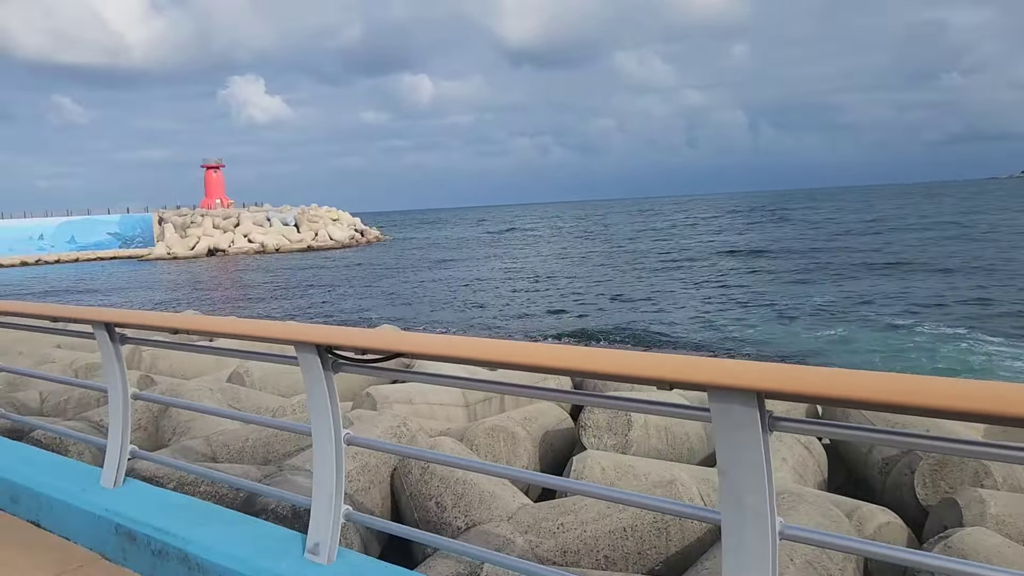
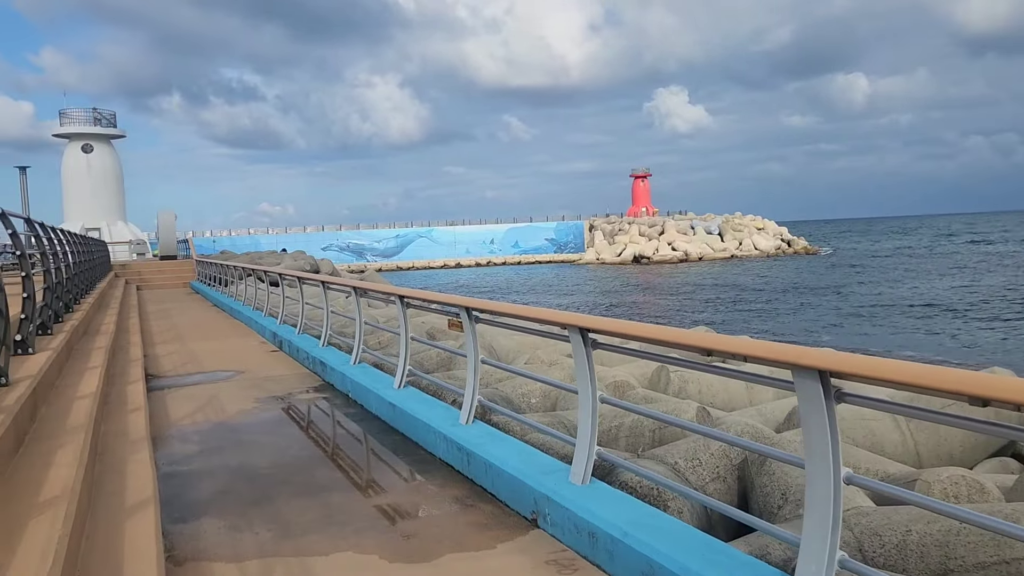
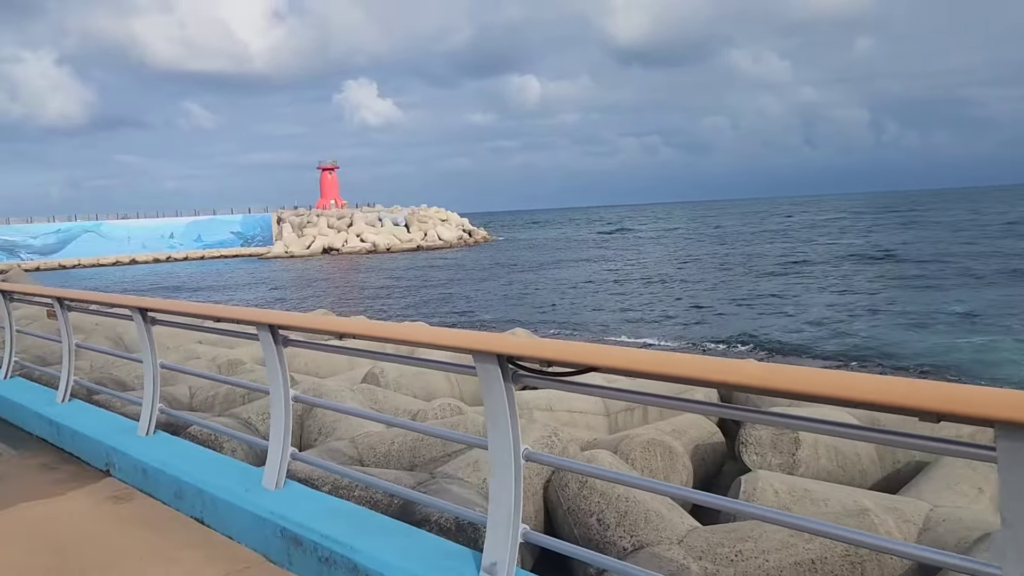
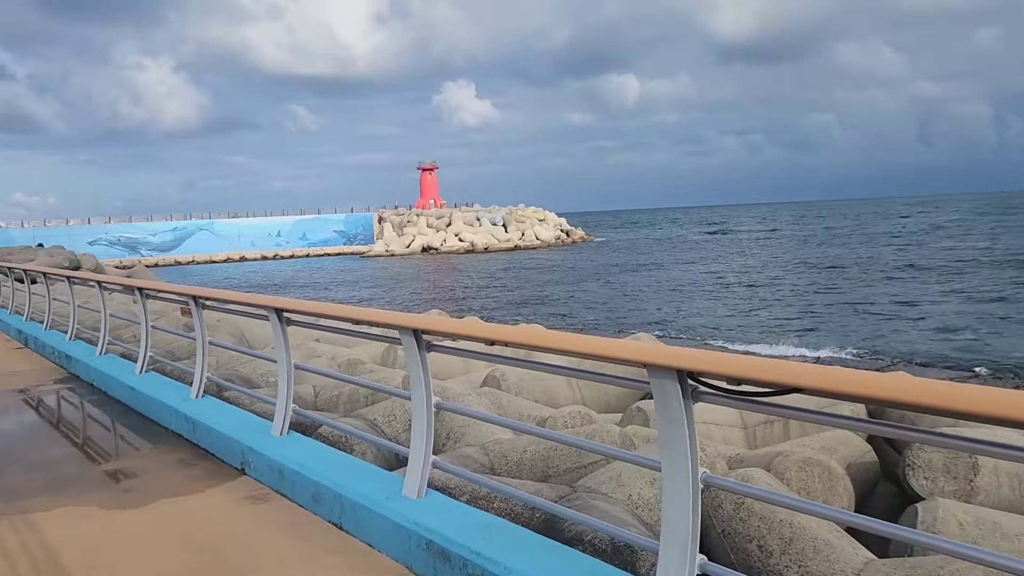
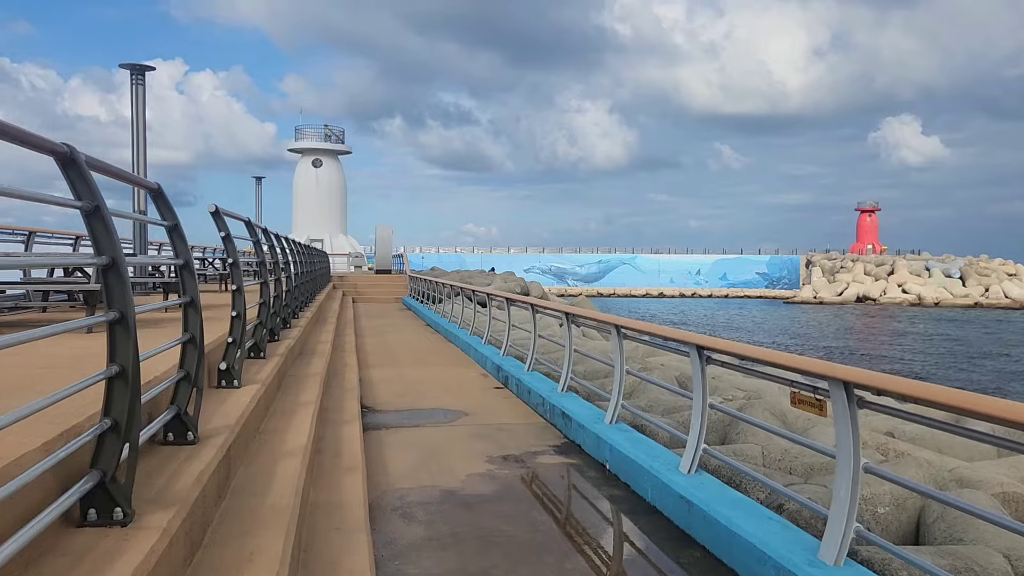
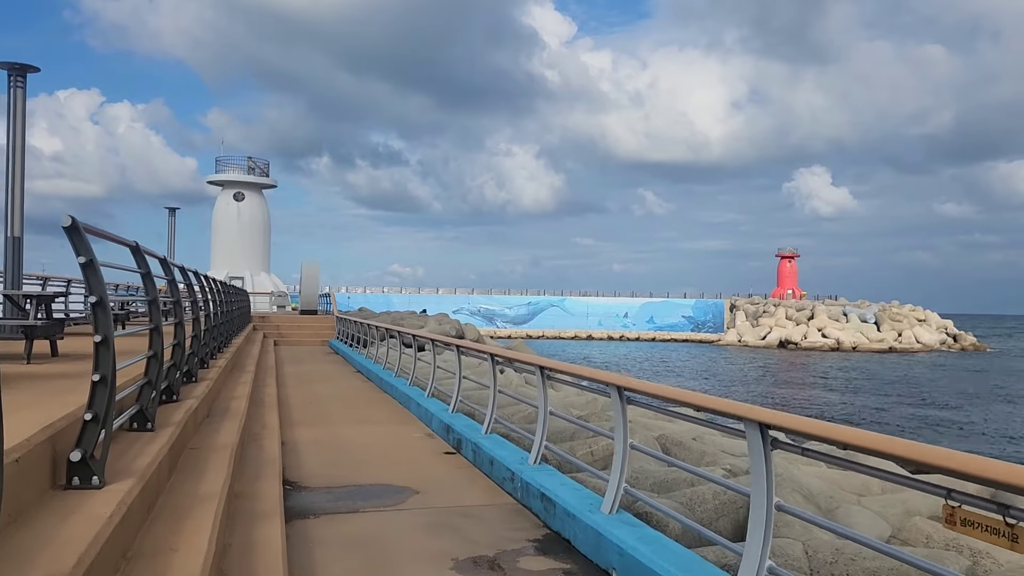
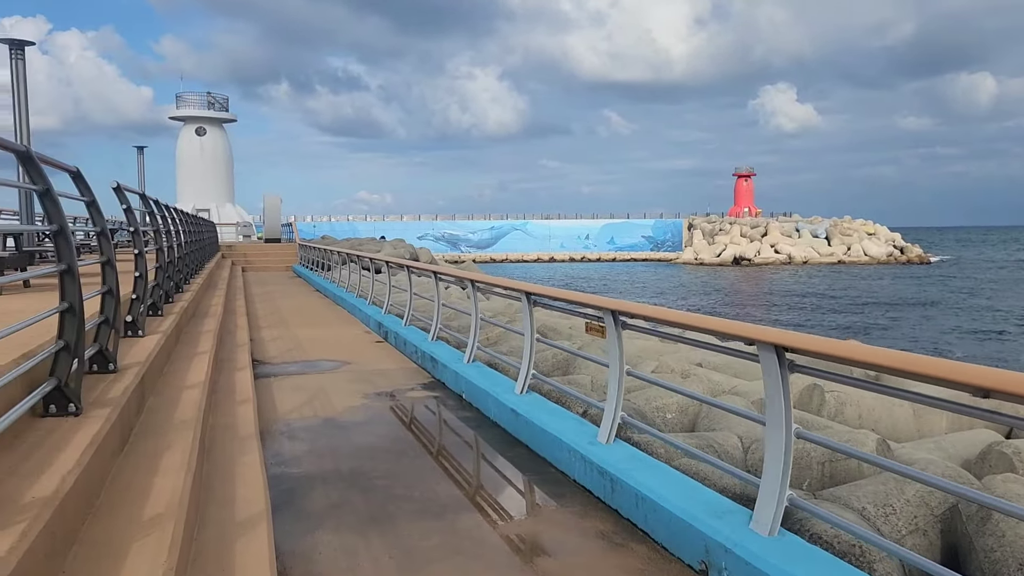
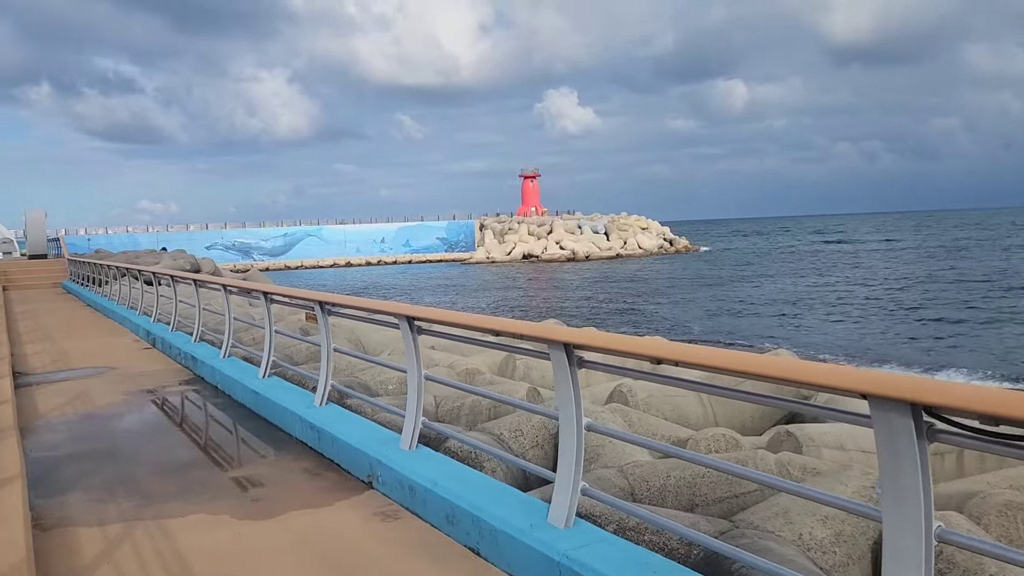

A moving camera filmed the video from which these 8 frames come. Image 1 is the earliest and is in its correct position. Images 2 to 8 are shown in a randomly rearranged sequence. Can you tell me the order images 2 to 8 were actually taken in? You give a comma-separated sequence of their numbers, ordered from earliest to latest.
3, 4, 8, 2, 7, 5, 6
